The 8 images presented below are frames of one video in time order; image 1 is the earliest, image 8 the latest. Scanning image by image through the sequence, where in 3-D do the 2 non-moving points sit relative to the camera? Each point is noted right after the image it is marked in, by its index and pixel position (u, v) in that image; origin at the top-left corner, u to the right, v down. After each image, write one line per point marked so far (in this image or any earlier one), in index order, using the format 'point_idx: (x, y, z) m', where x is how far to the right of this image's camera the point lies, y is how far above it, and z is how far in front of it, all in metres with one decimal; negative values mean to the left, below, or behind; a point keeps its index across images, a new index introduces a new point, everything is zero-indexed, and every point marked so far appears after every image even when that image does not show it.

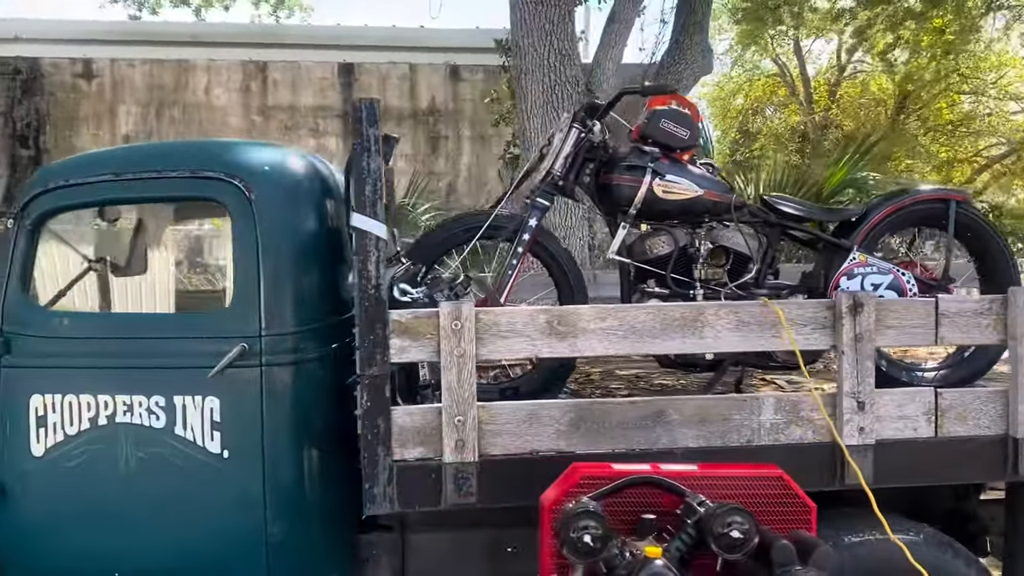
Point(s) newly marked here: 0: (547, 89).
0: (+0.3, +1.3, +5.8) m
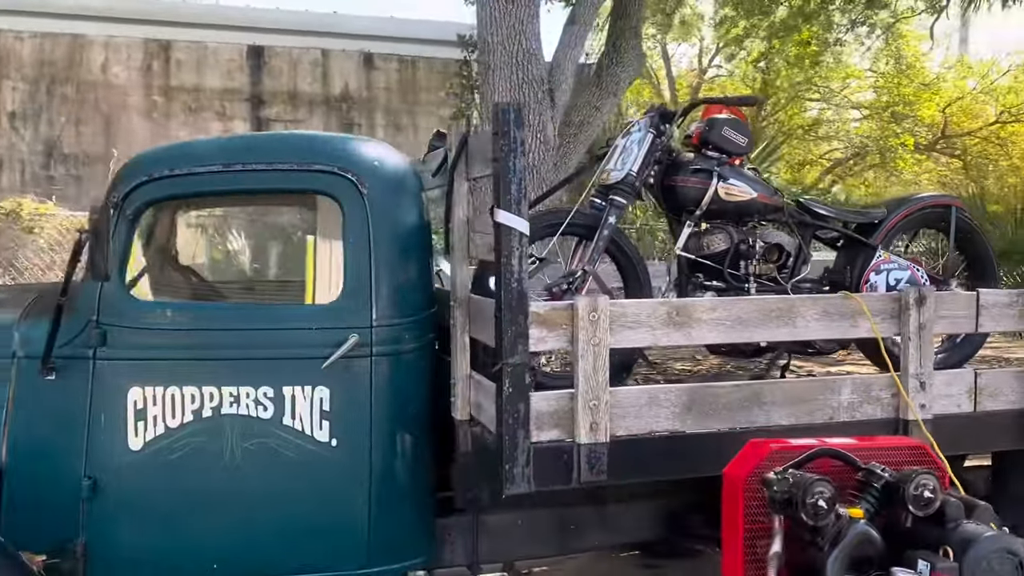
0: (0.0, +1.3, +6.0) m
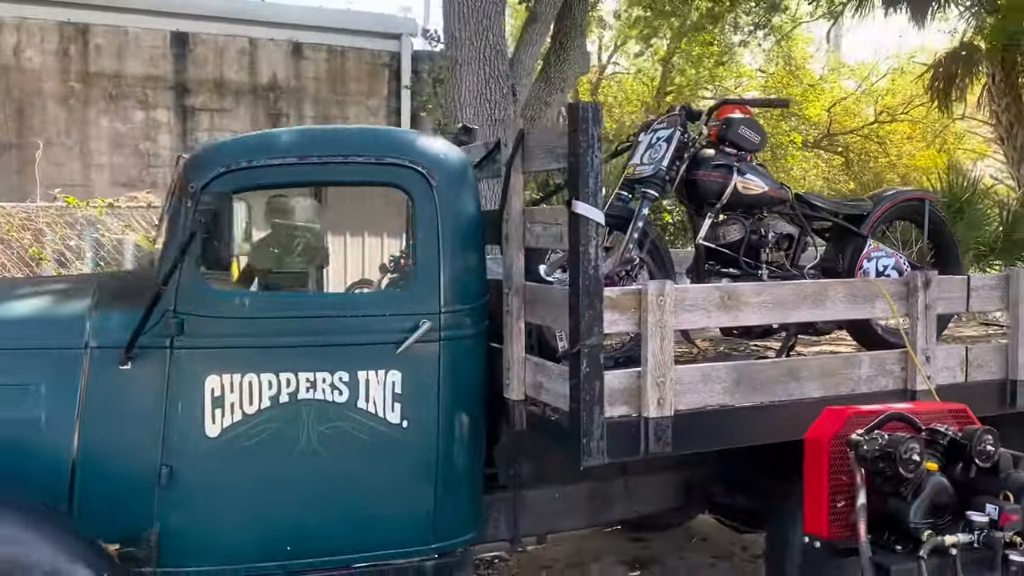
0: (-0.2, +1.4, +6.1) m
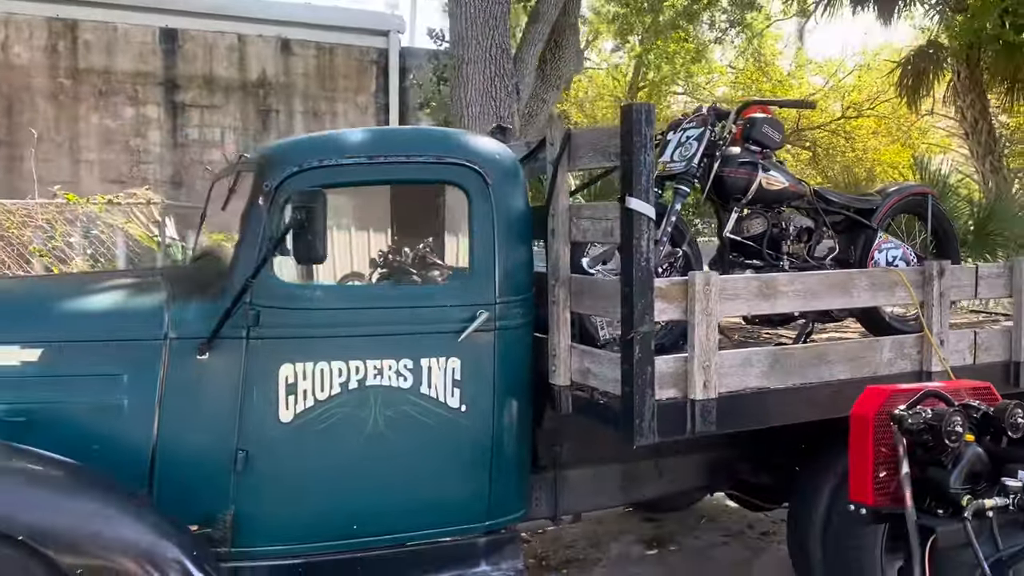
0: (-0.2, +1.5, +6.3) m
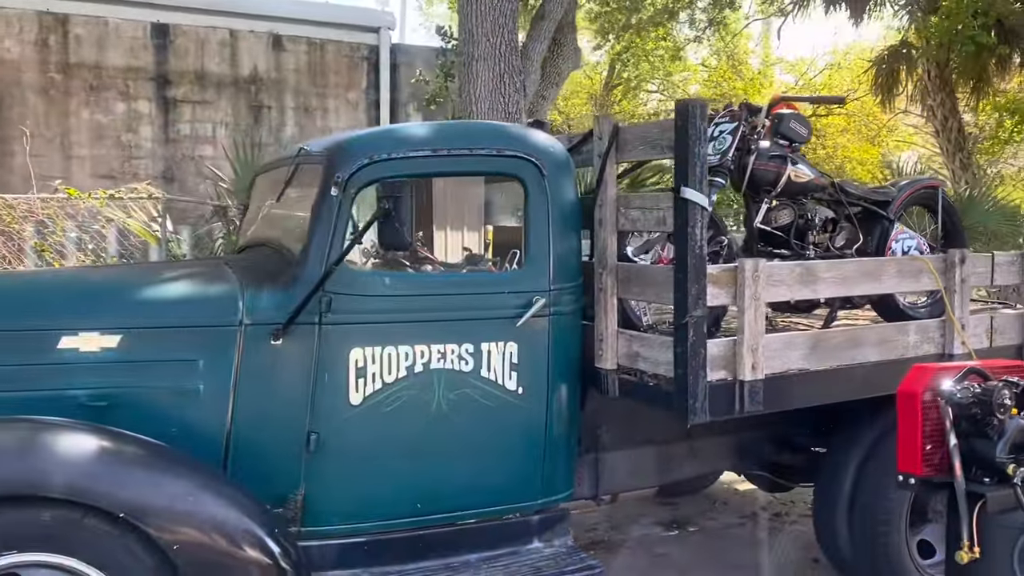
0: (-0.1, +1.5, +6.4) m
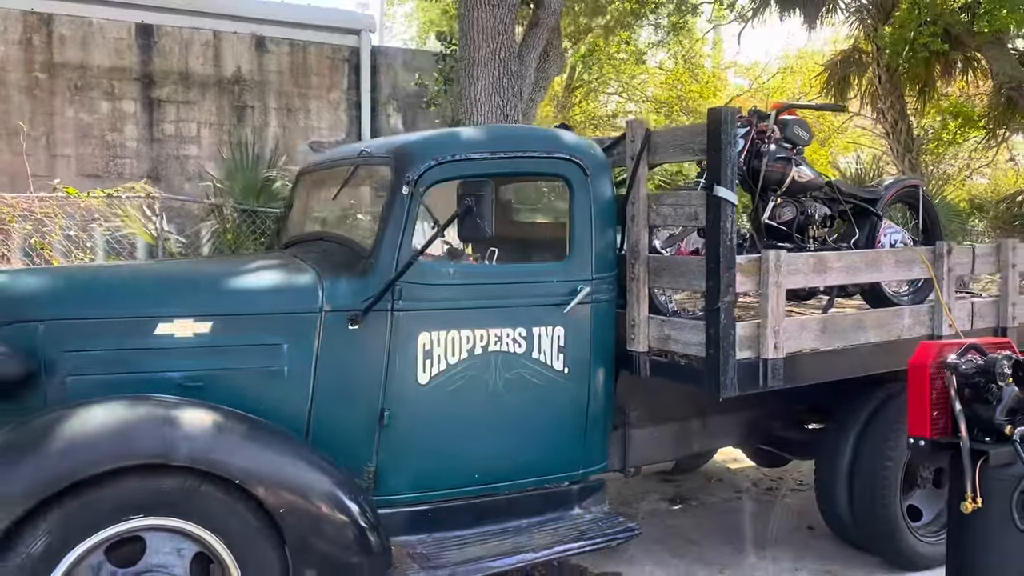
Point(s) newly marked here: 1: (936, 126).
0: (-0.1, +1.5, +6.7) m
1: (+6.2, +2.3, +13.1) m
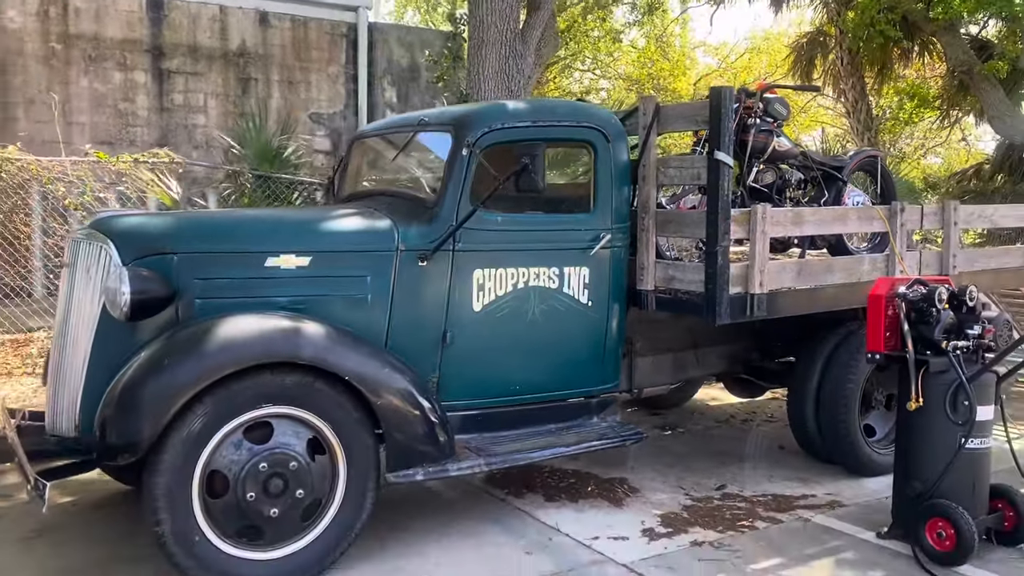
0: (-0.1, +1.9, +7.4) m
1: (+5.9, +2.8, +14.0) m
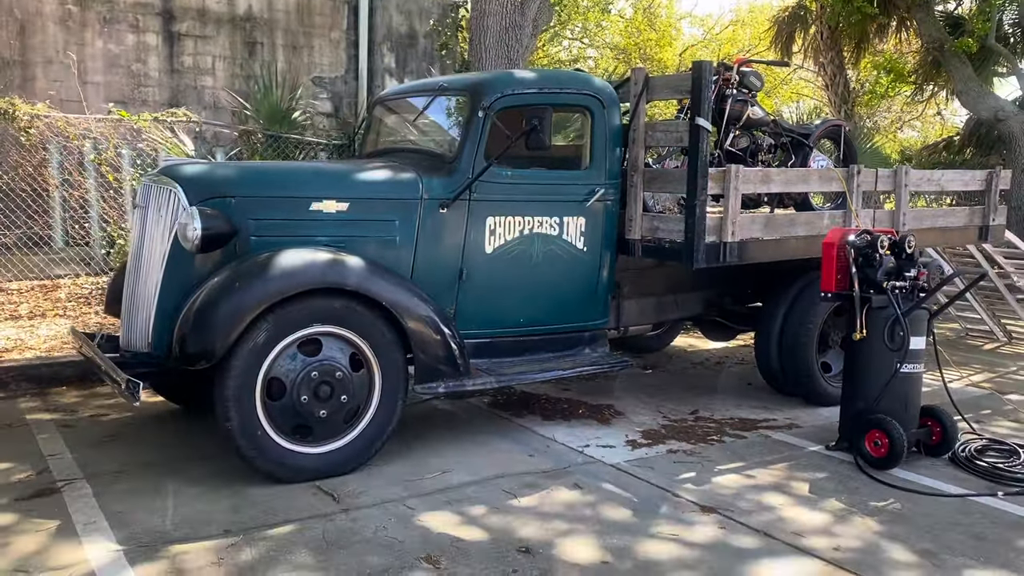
0: (-0.1, +2.3, +8.0) m
1: (+5.8, +3.4, +14.7) m
